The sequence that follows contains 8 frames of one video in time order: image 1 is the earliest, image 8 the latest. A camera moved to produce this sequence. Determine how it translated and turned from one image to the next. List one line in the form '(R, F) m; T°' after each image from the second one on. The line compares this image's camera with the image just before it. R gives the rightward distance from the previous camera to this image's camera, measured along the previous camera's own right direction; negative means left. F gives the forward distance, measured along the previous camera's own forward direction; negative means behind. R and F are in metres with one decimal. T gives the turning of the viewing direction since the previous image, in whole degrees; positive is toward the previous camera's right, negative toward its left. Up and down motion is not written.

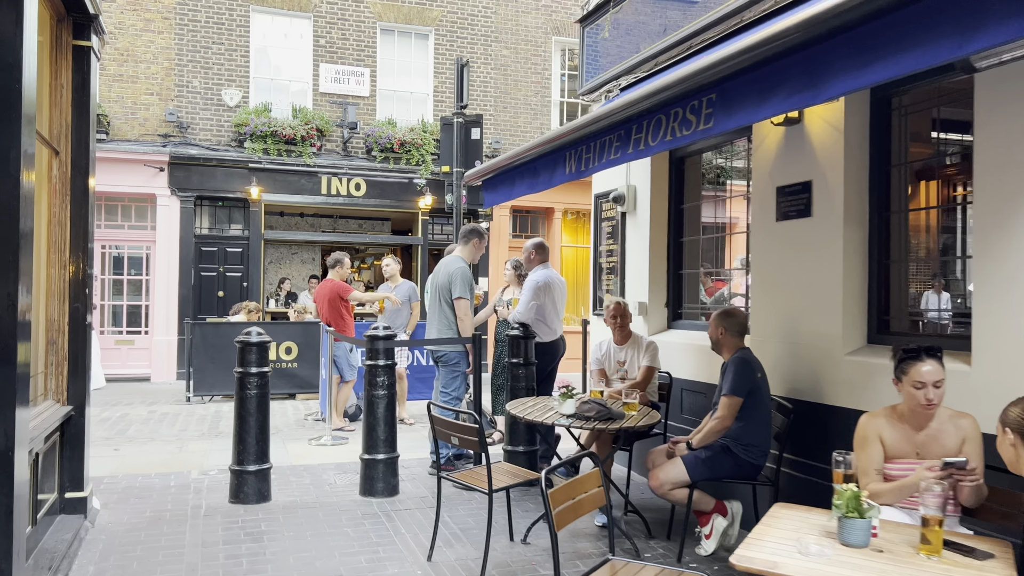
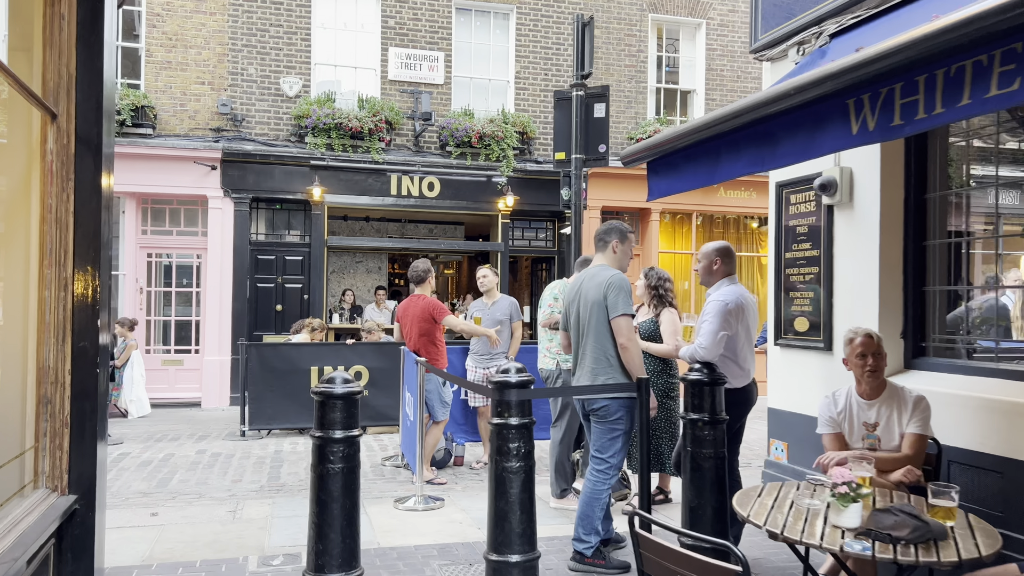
(-0.7, +1.7) m; -3°
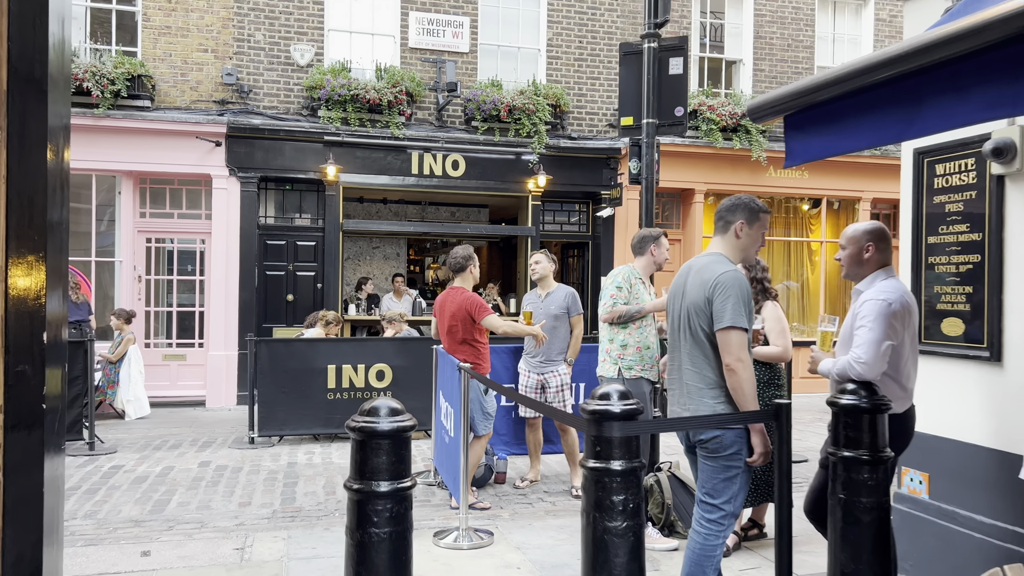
(-0.3, +1.0) m; 0°
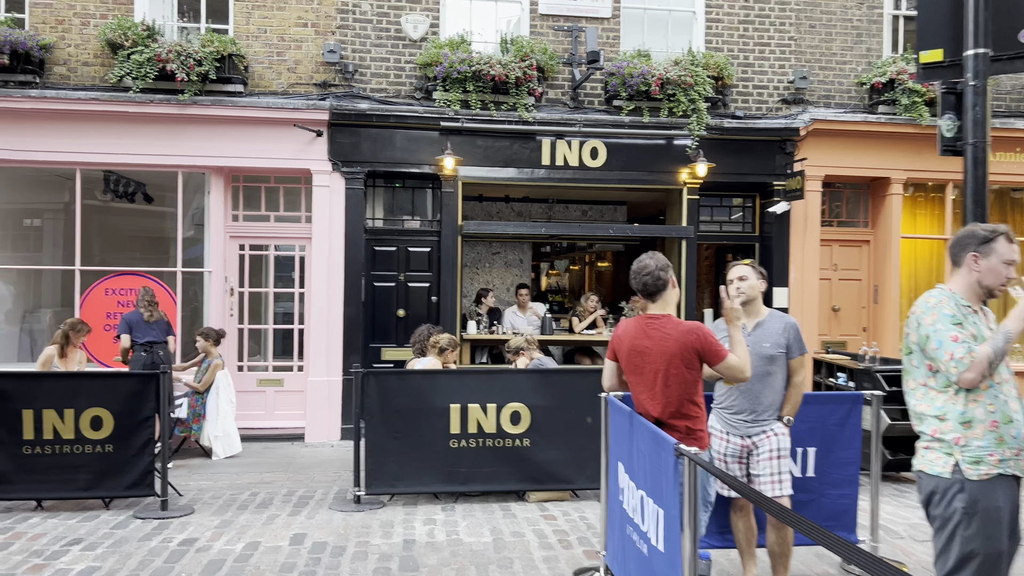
(-0.6, +1.8) m; -7°
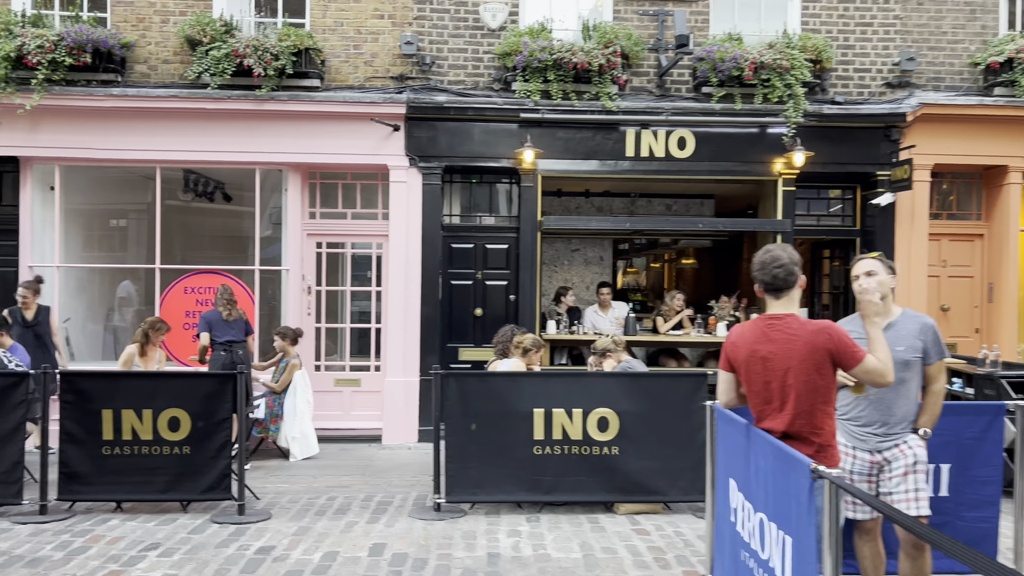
(-0.1, +0.4) m; -5°
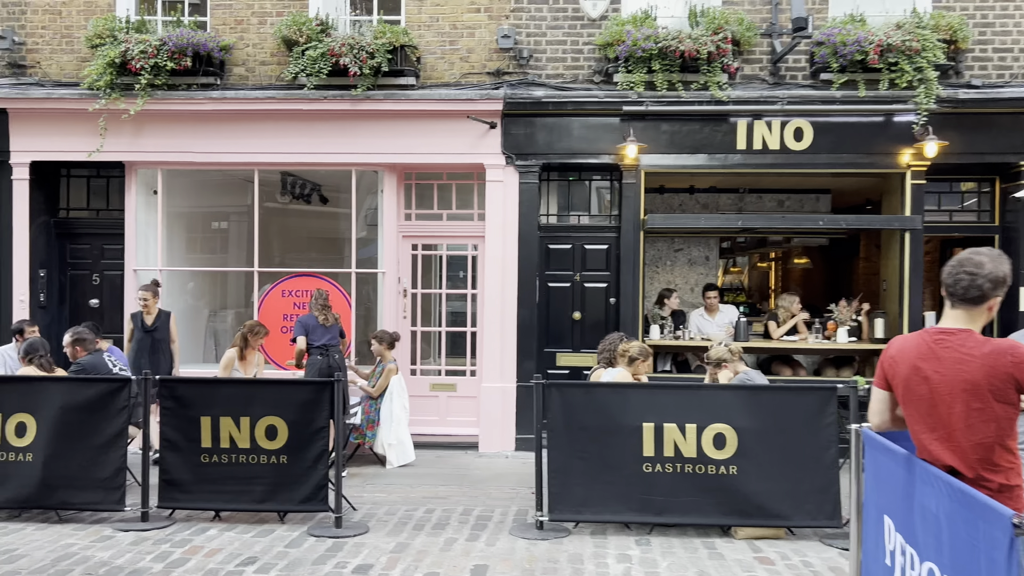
(-0.1, +0.4) m; -6°
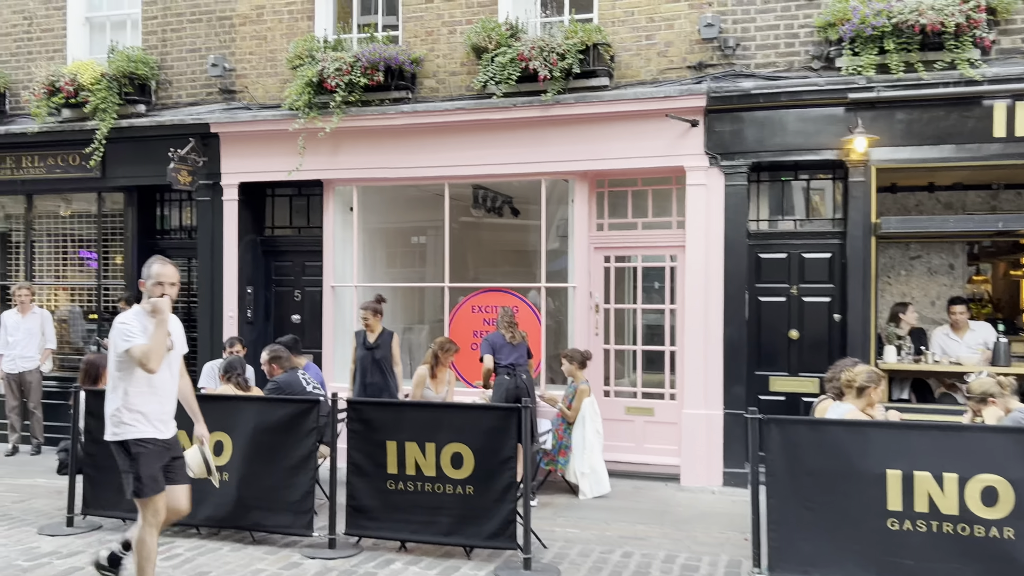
(-0.1, +0.6) m; -13°
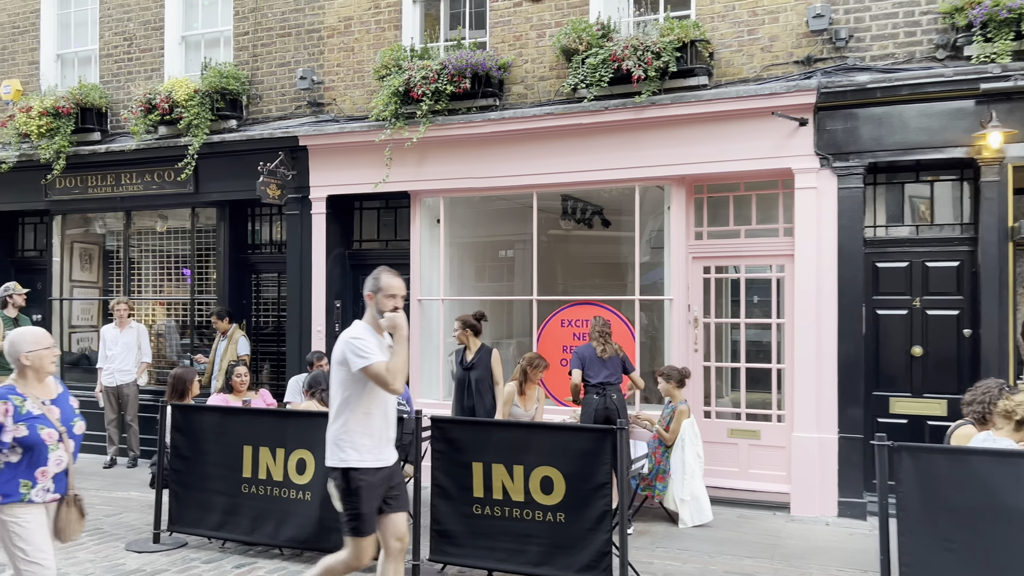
(0.0, +0.3) m; -6°
